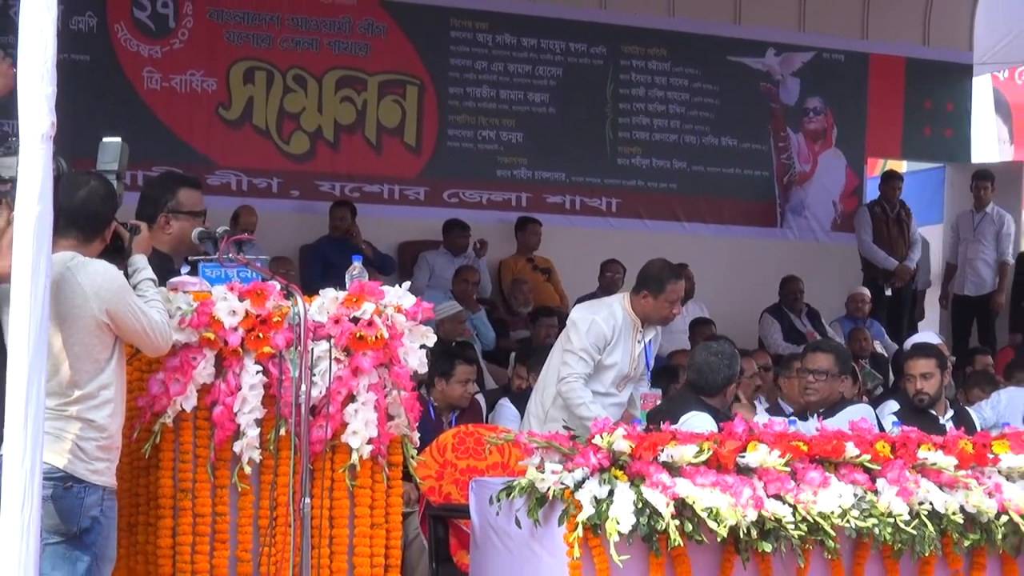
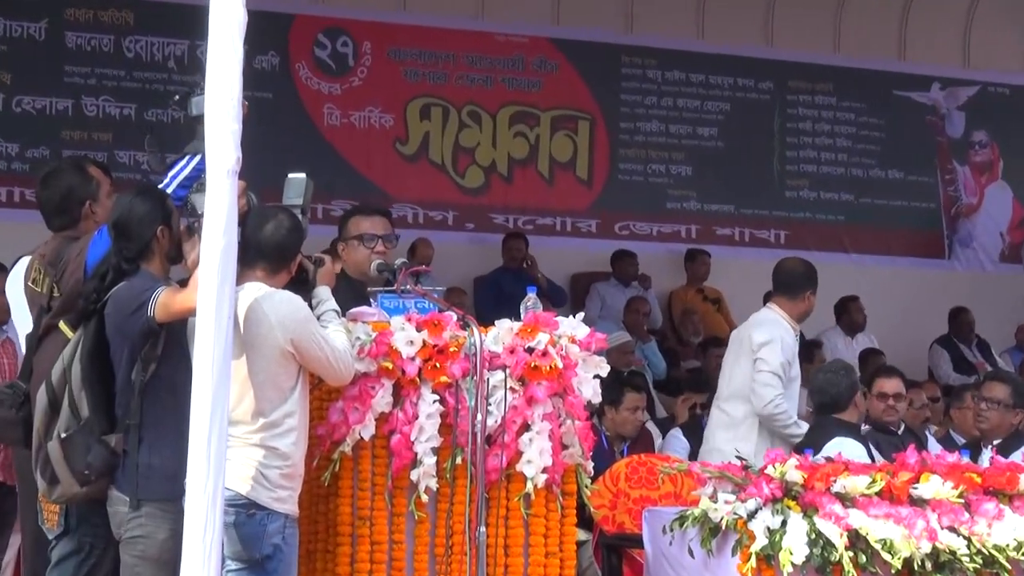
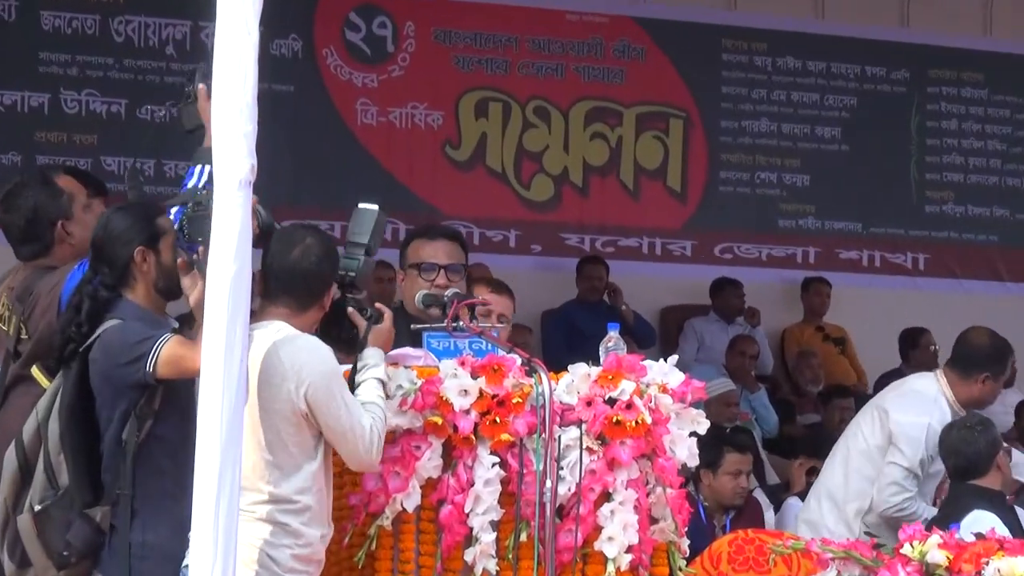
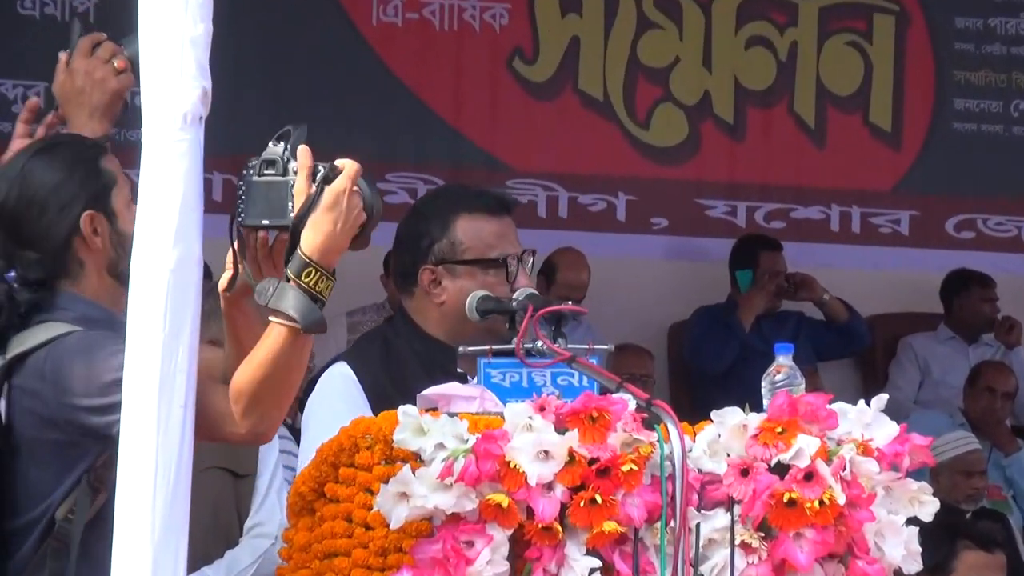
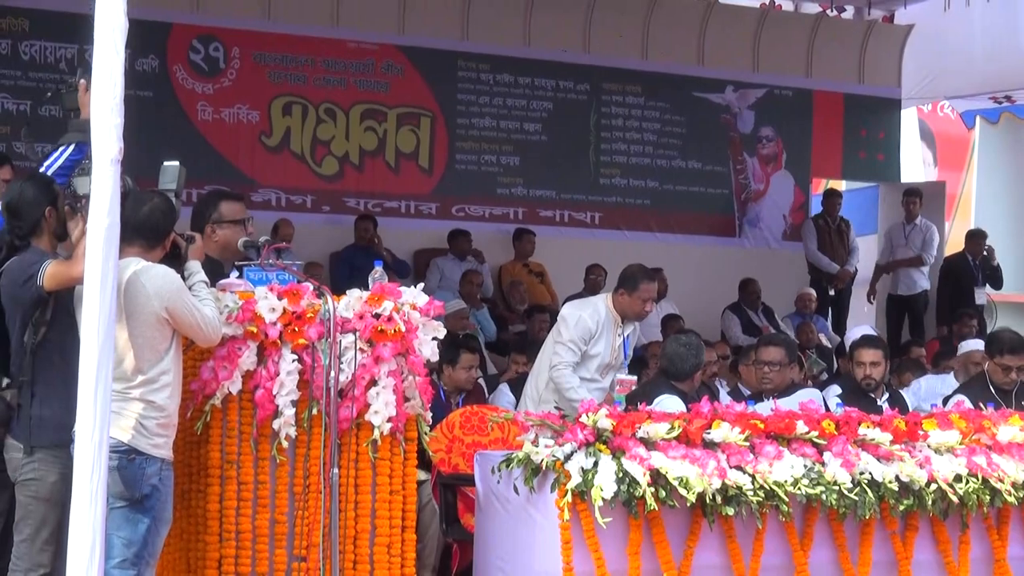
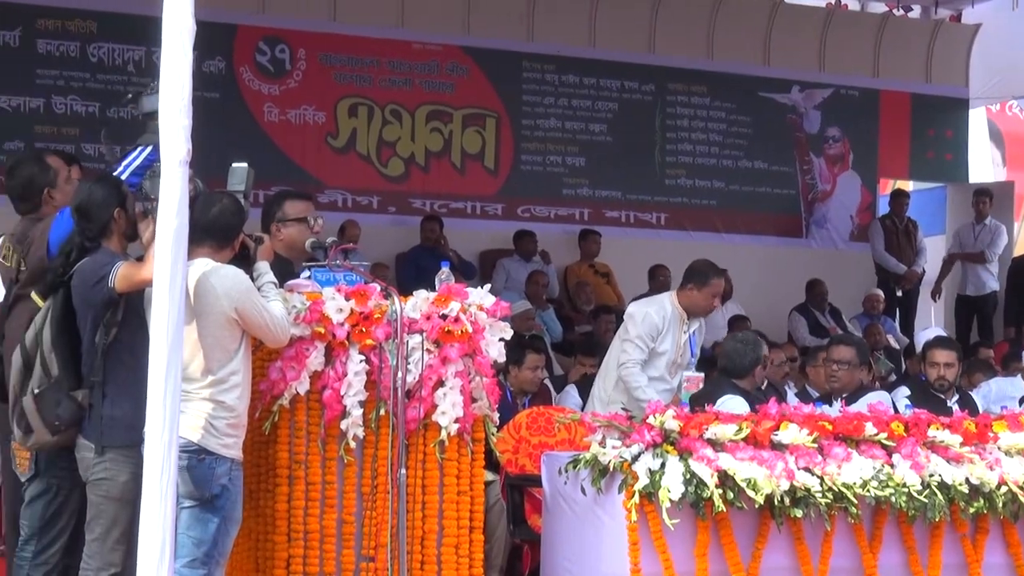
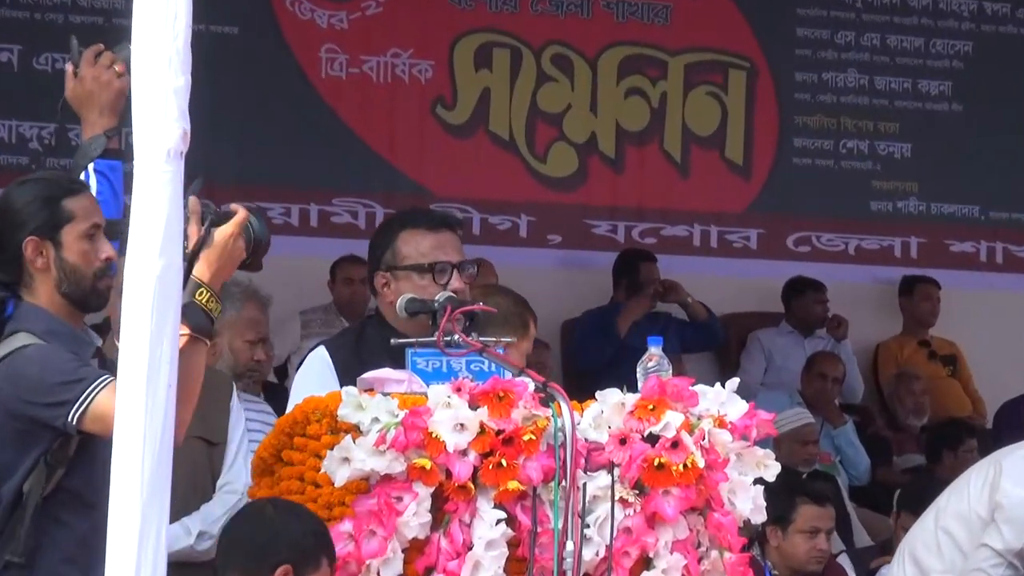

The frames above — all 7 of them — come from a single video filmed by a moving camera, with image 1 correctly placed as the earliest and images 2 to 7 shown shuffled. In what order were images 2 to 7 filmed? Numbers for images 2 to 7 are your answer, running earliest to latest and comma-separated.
5, 6, 2, 3, 7, 4
